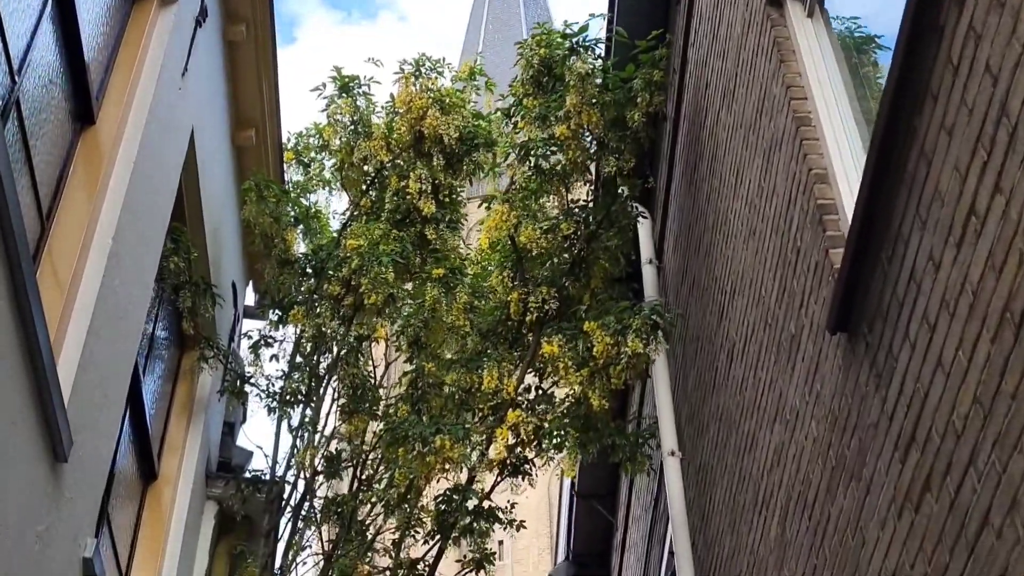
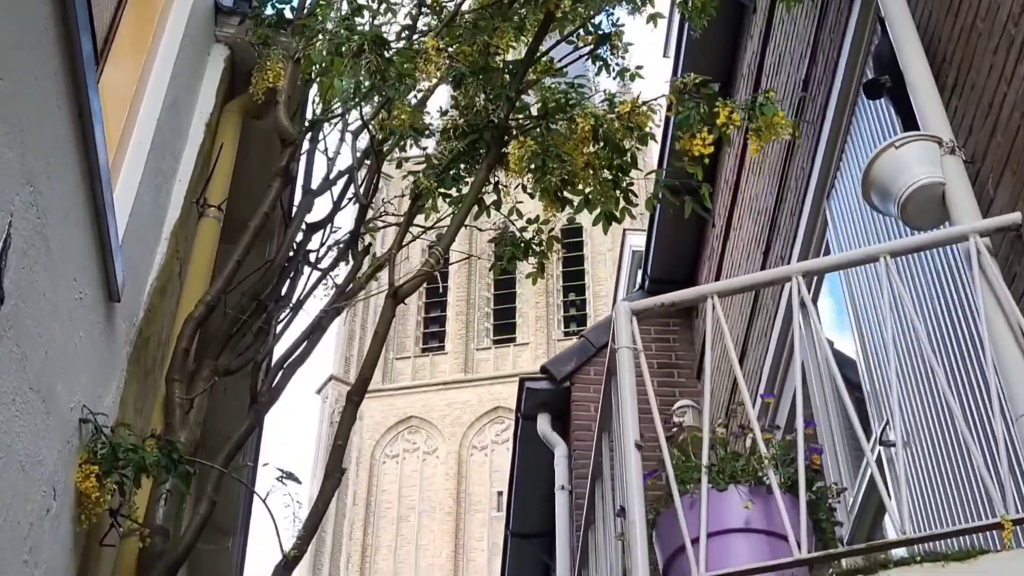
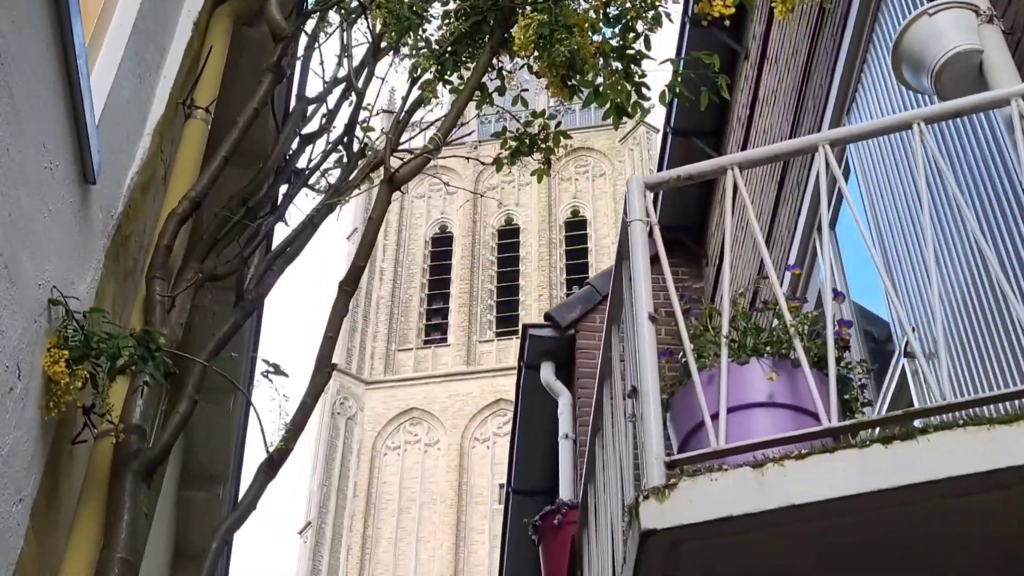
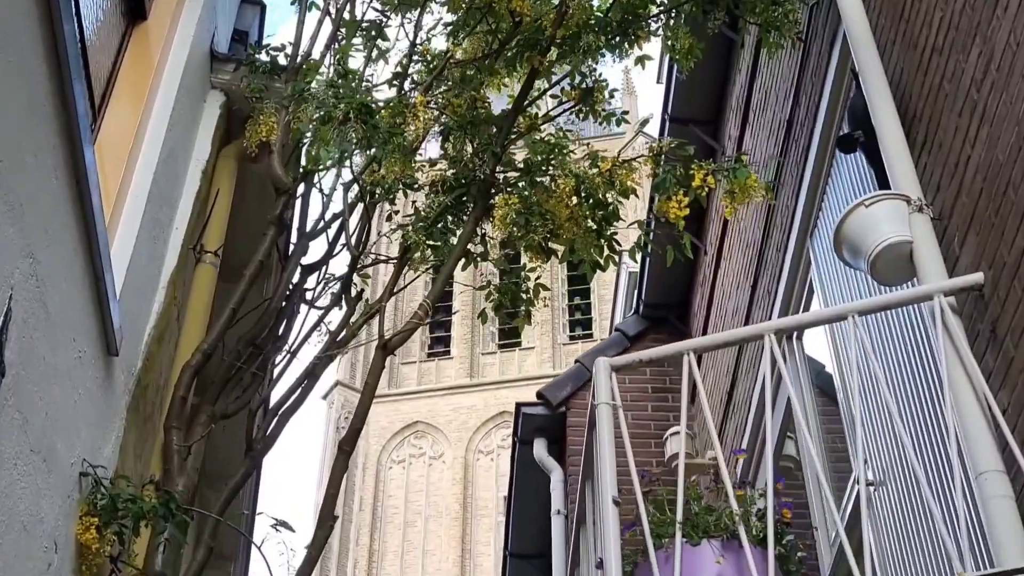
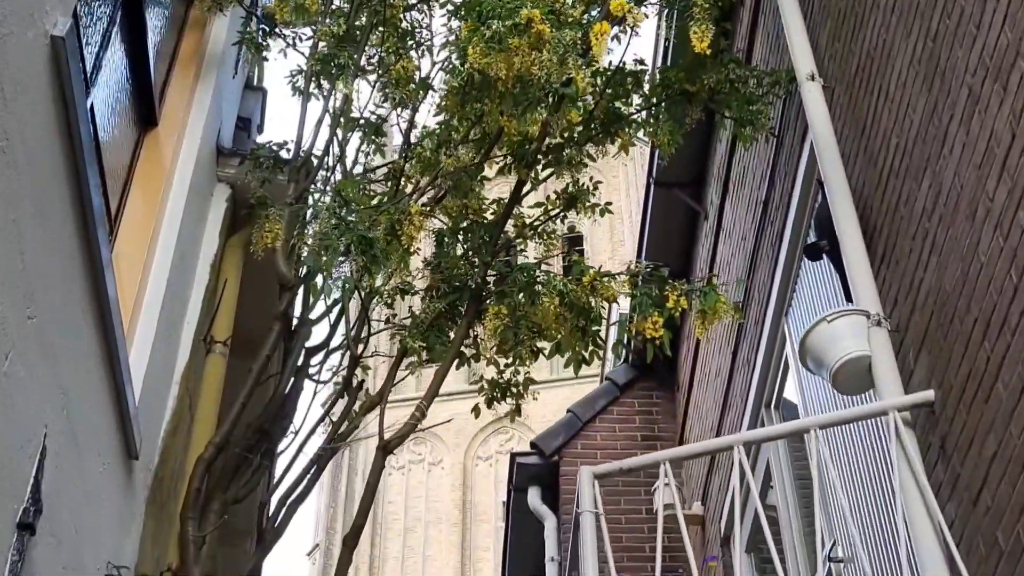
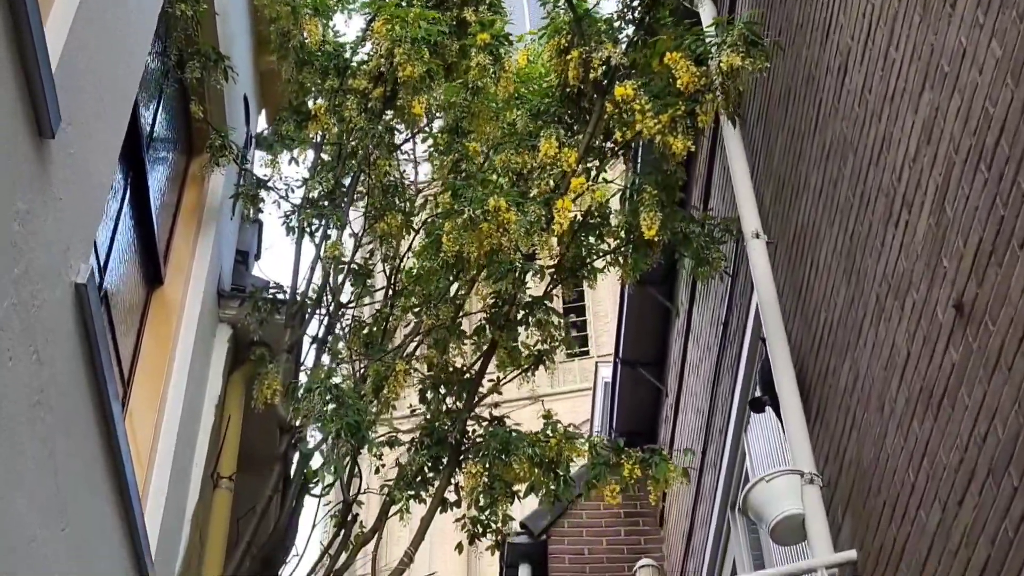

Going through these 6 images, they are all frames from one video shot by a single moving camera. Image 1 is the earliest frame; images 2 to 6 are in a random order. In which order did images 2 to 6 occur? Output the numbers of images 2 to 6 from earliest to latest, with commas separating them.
6, 5, 4, 2, 3
